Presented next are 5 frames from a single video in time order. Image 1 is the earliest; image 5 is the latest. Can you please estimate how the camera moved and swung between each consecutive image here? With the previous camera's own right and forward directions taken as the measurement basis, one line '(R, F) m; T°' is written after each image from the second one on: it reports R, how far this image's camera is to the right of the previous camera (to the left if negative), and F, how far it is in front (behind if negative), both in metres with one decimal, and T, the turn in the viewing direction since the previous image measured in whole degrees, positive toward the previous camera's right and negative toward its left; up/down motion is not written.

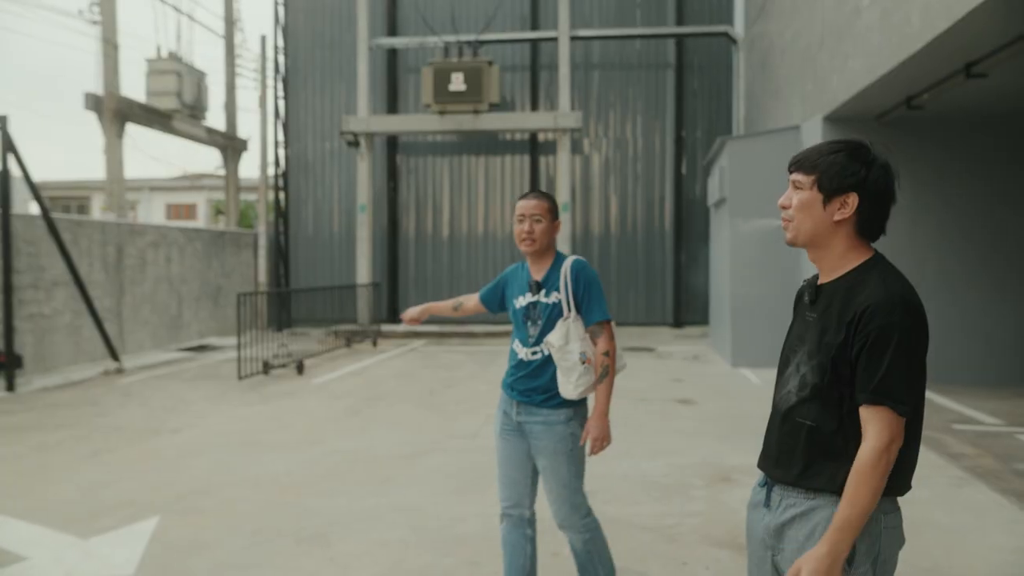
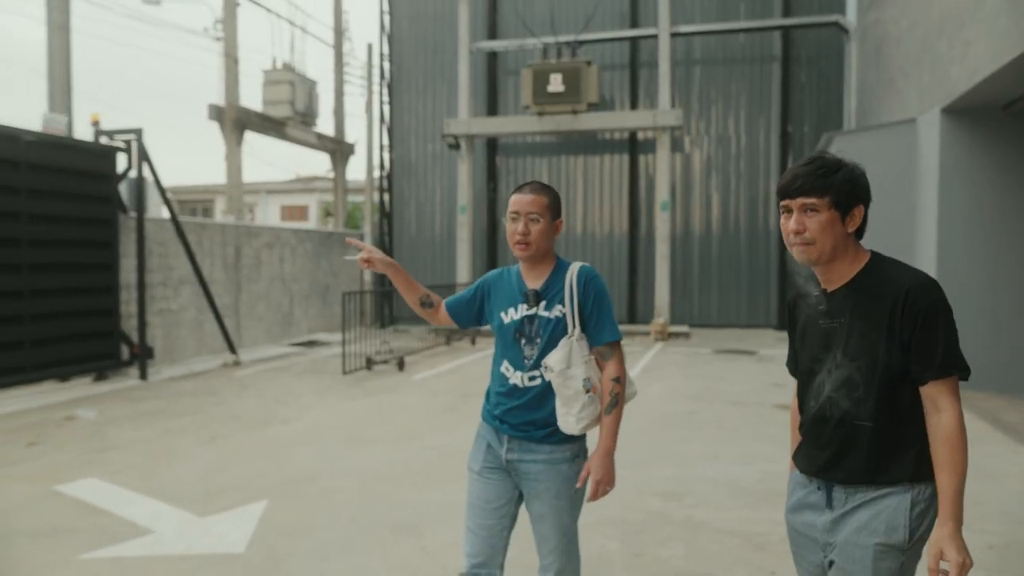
(+0.1, -0.1) m; -7°
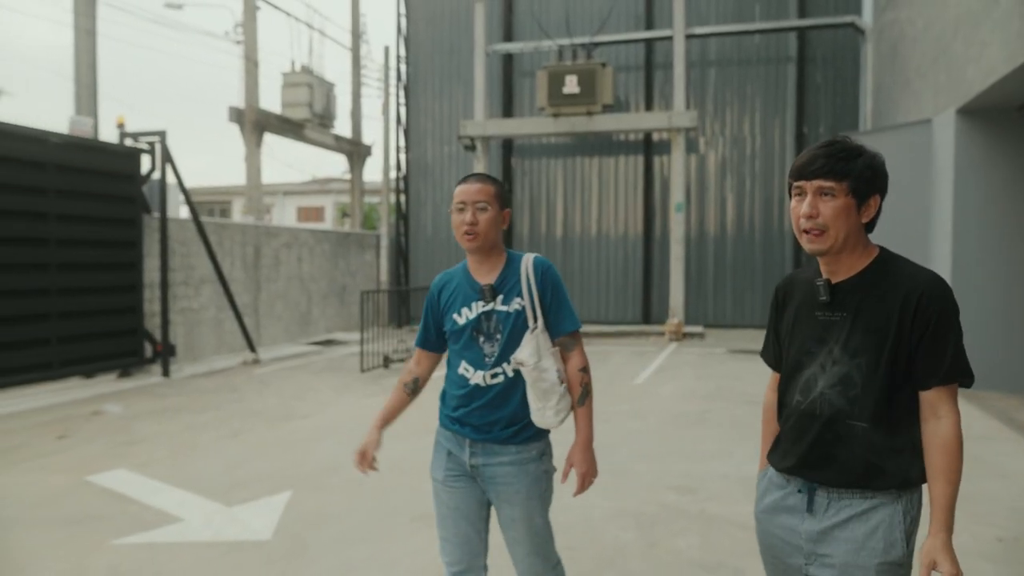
(0.0, -0.1) m; -1°
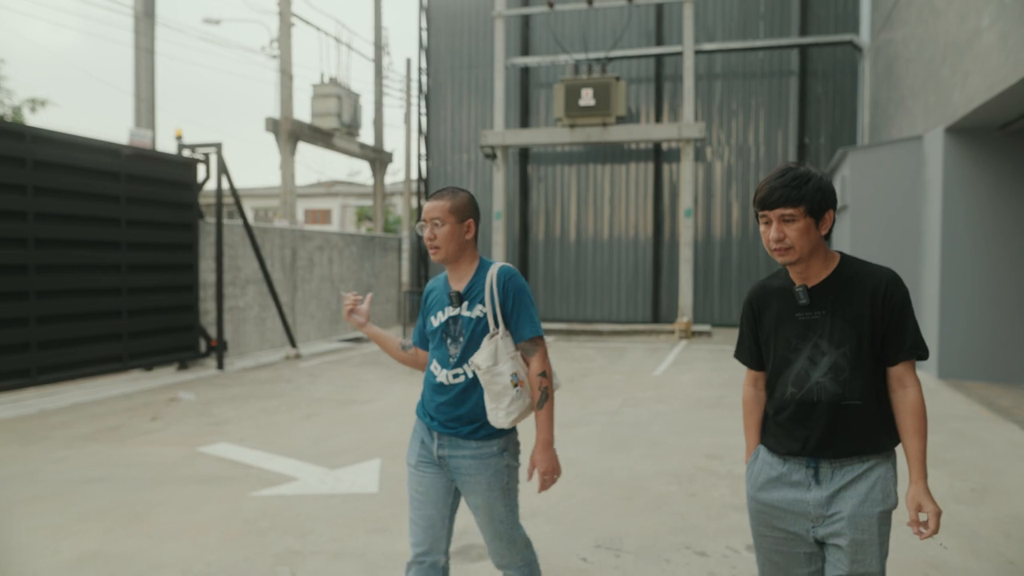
(-0.4, -0.9) m; 0°
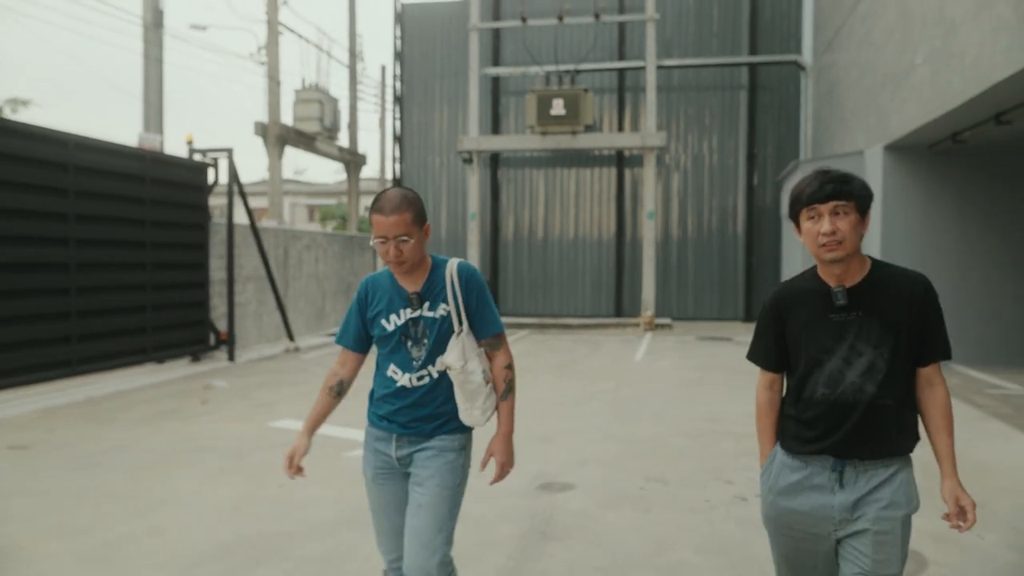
(-0.8, -1.0) m; +5°
